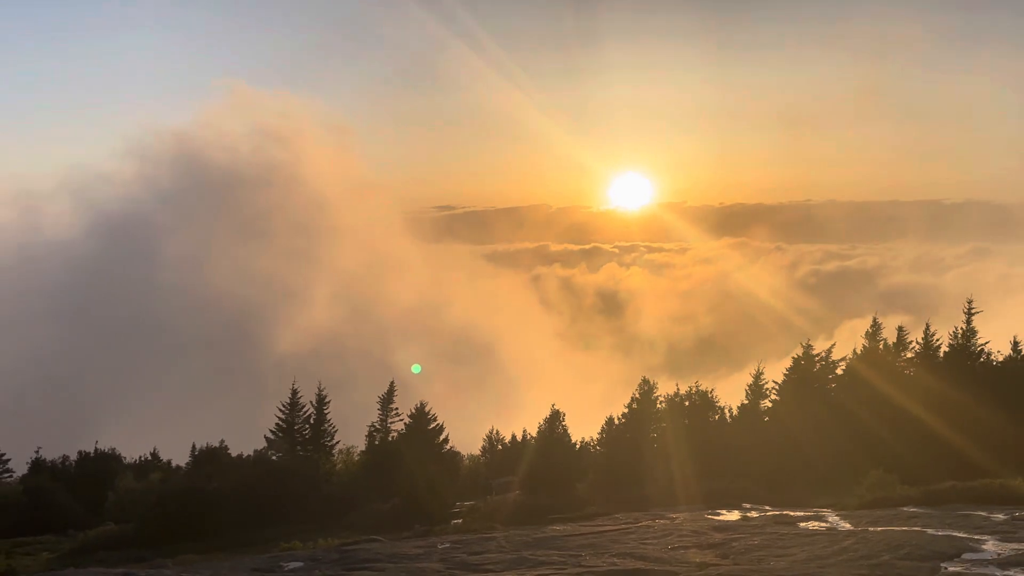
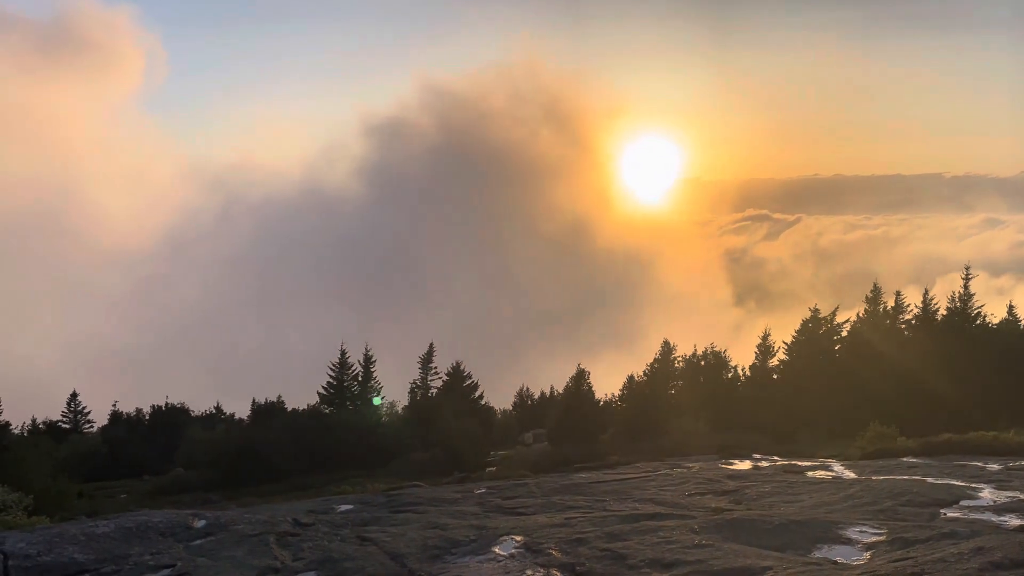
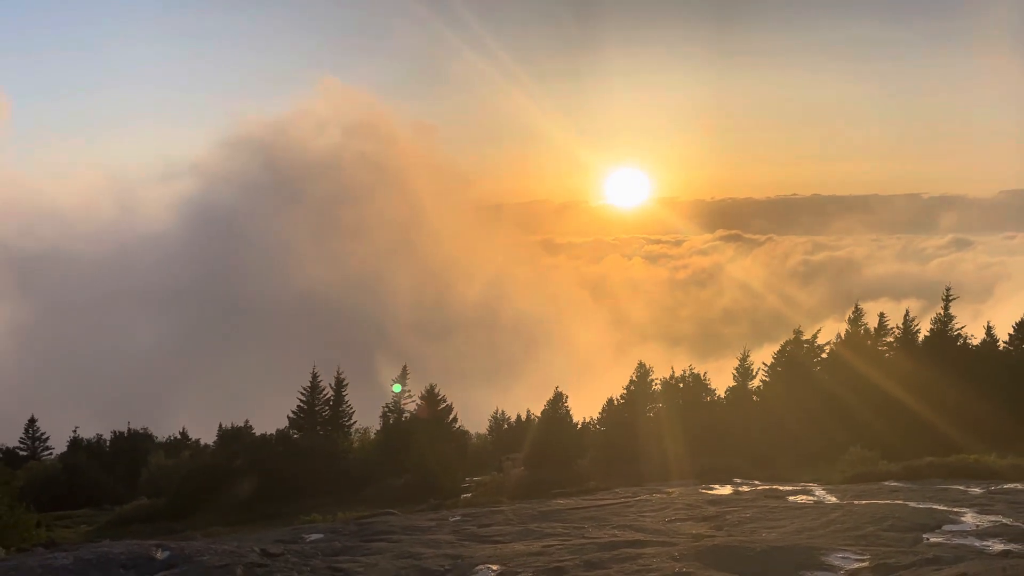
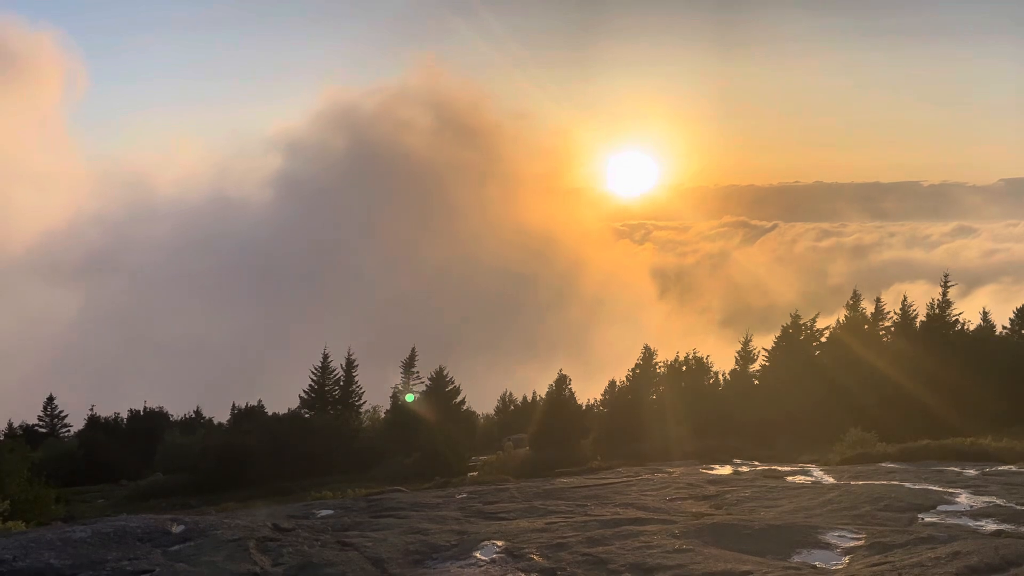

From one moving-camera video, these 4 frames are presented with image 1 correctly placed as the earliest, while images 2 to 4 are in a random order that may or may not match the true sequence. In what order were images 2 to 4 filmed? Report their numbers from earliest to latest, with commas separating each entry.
3, 4, 2
